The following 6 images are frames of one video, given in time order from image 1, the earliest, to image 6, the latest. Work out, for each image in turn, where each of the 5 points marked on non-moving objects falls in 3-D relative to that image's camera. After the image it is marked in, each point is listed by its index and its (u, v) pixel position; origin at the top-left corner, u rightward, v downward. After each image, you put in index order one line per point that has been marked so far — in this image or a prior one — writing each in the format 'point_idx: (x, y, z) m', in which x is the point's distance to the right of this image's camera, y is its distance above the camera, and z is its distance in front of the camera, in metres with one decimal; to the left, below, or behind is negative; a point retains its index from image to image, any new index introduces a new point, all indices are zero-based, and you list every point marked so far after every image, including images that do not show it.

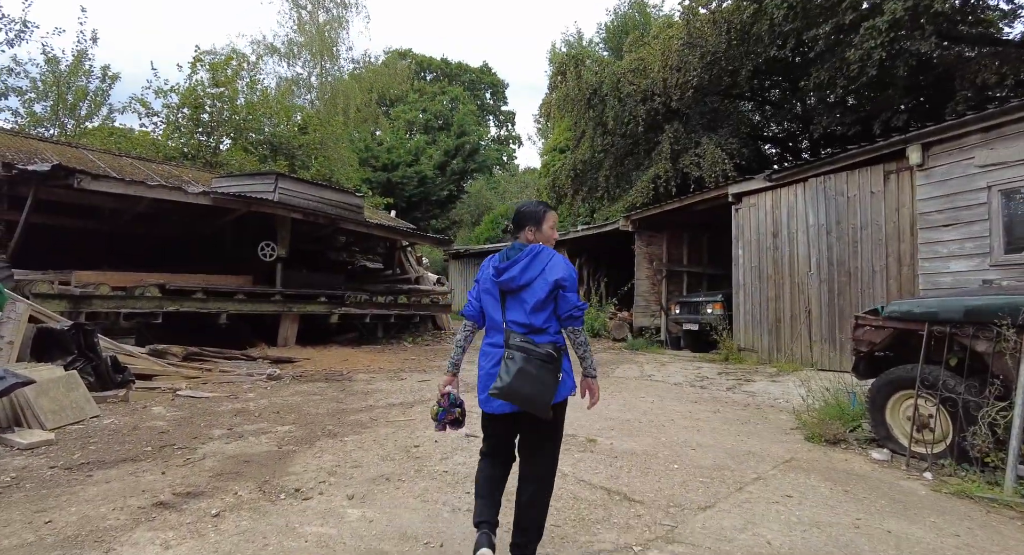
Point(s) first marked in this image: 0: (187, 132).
0: (-7.9, +3.5, +13.5) m
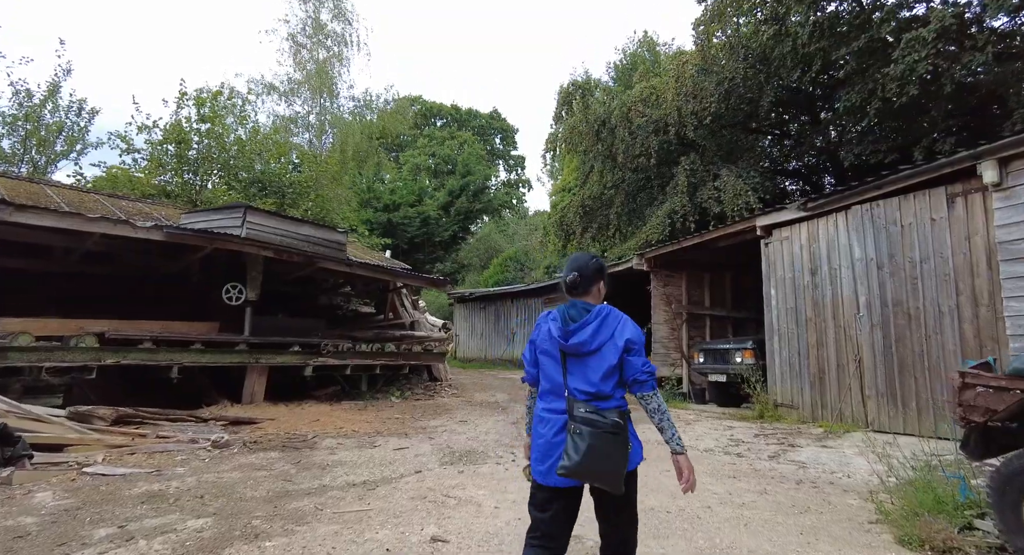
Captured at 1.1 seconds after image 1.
0: (-7.8, +2.5, +12.8) m
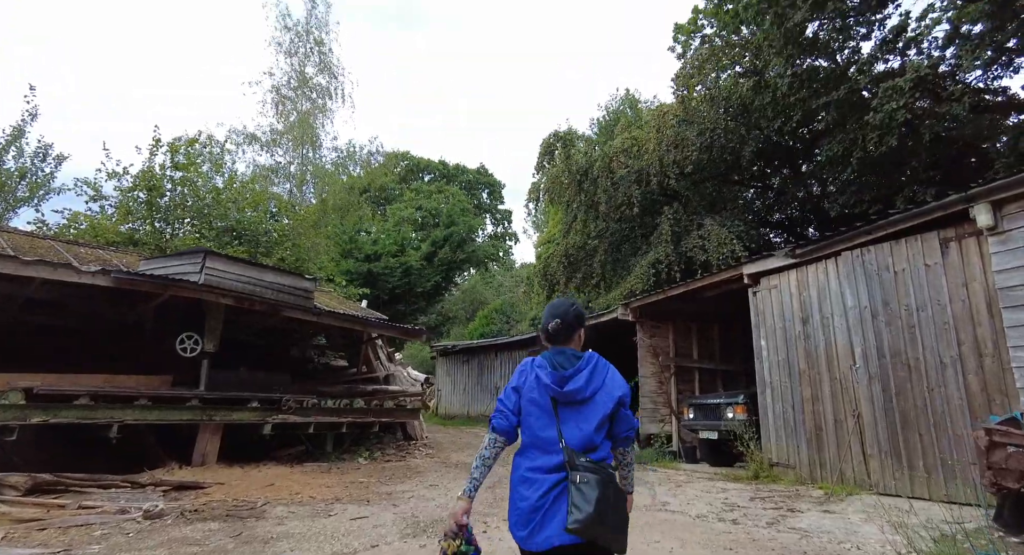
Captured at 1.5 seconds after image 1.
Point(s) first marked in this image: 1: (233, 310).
0: (-8.2, +1.3, +12.4) m
1: (-3.9, -0.5, +7.9) m
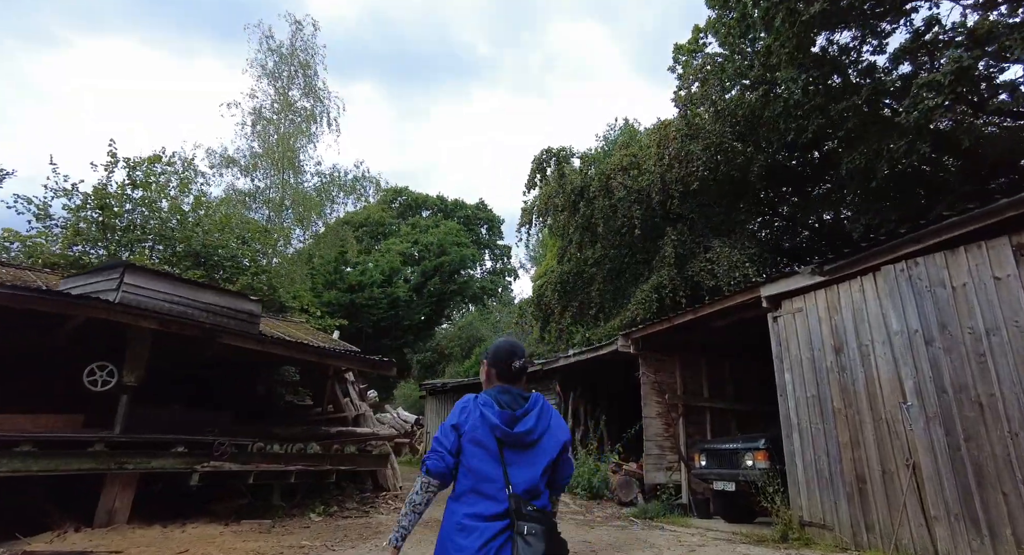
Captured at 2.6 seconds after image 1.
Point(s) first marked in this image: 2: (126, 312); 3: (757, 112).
0: (-8.5, +0.8, +11.3) m
1: (-4.2, -0.7, +6.7) m
2: (-4.1, -0.4, +5.9) m
3: (+4.7, +3.2, +10.8) m
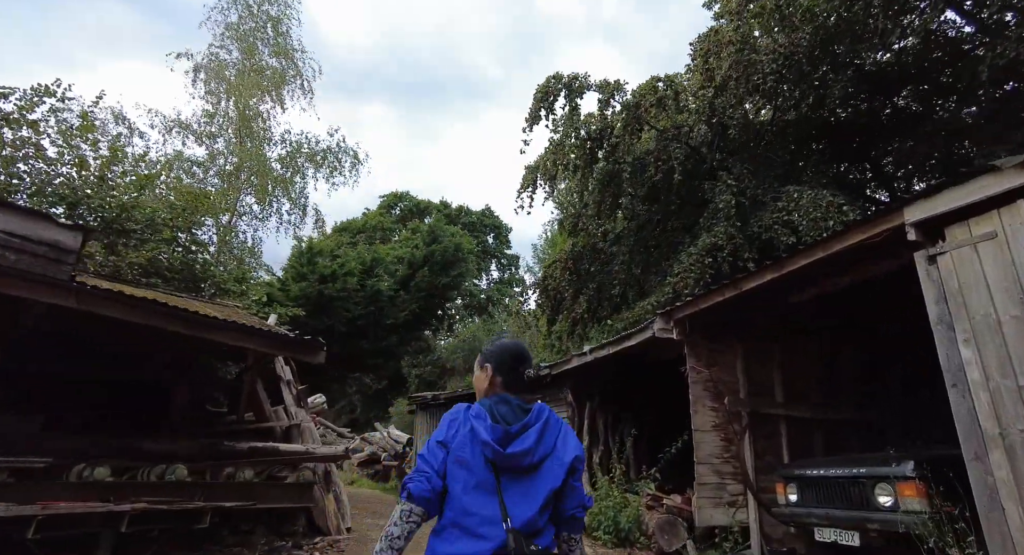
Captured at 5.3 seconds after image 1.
0: (-8.5, +1.3, +8.6) m
1: (-4.3, 0.0, +3.9) m
2: (-4.2, +0.4, +3.1) m
3: (+4.7, +3.7, +7.9) m
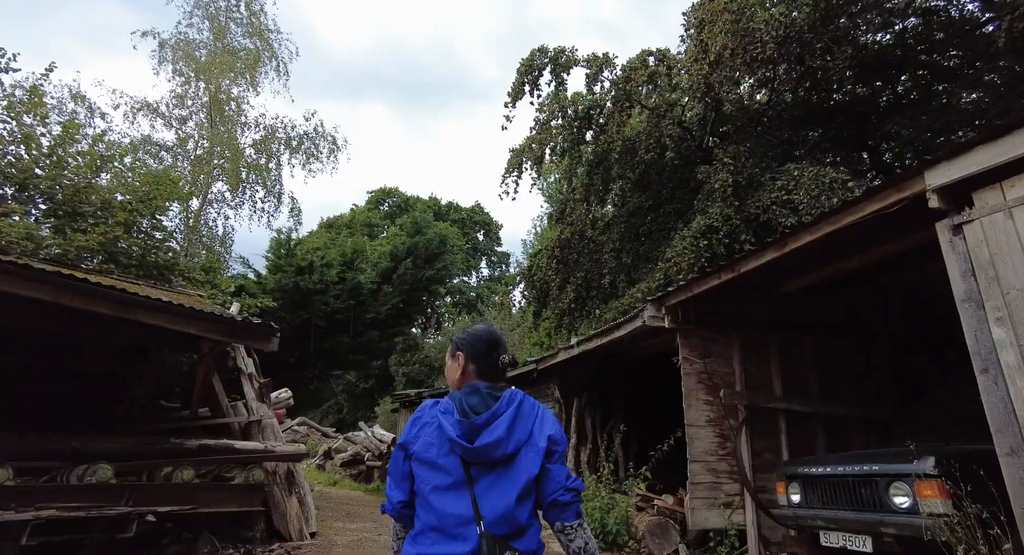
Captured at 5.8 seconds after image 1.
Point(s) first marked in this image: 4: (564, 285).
0: (-8.8, +1.5, +7.9) m
1: (-4.5, +0.2, +3.2) m
2: (-4.4, +0.6, +2.5) m
3: (+4.4, +3.9, +7.4) m
4: (+1.0, -0.2, +10.8) m
